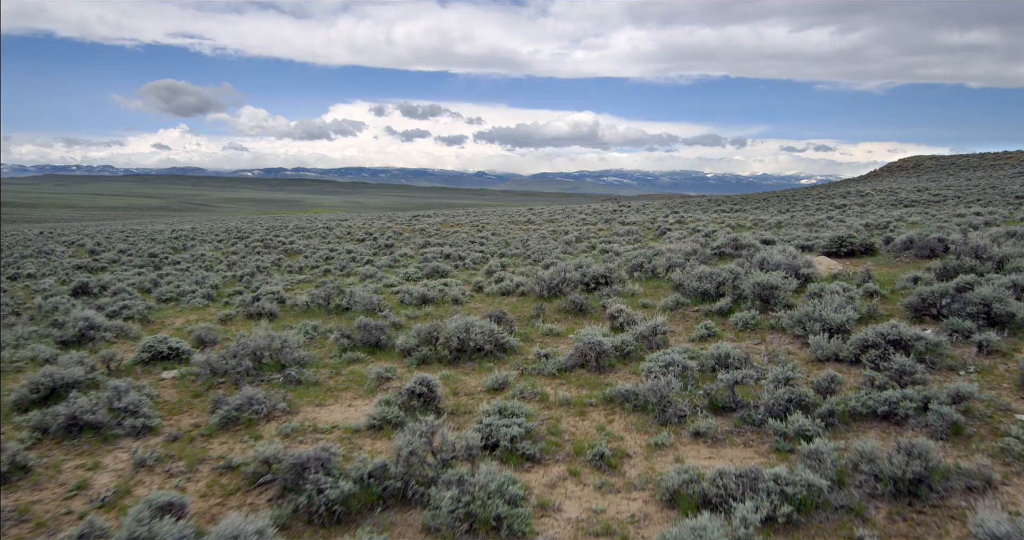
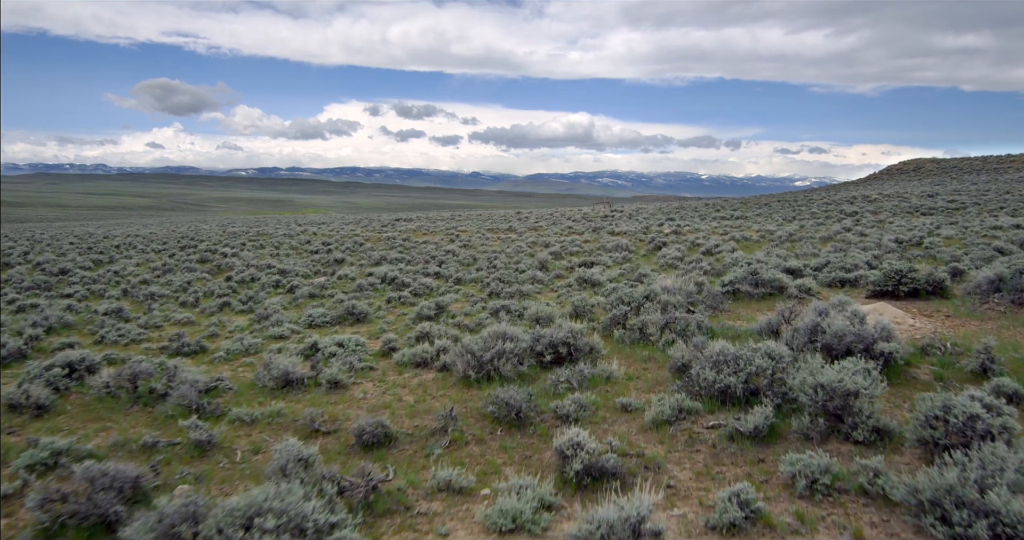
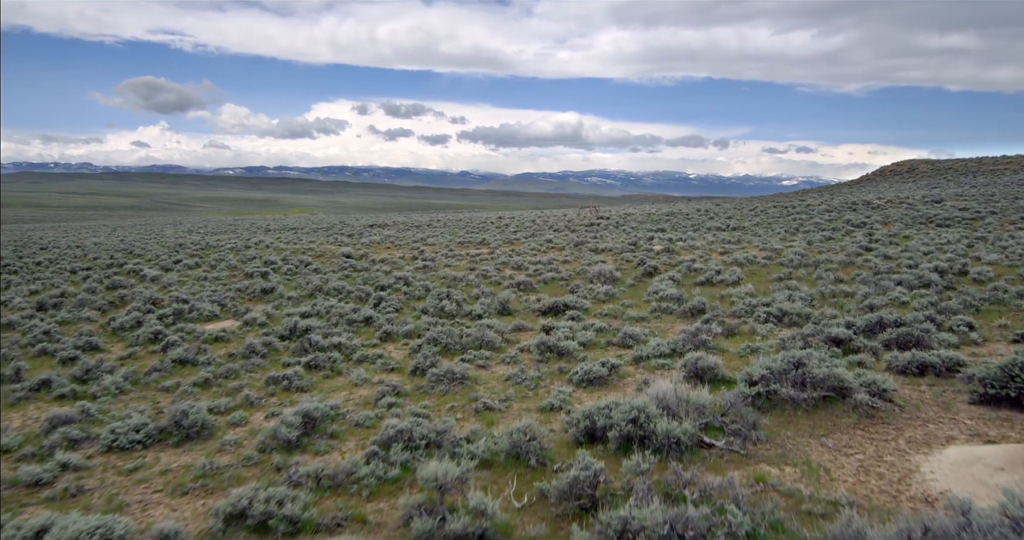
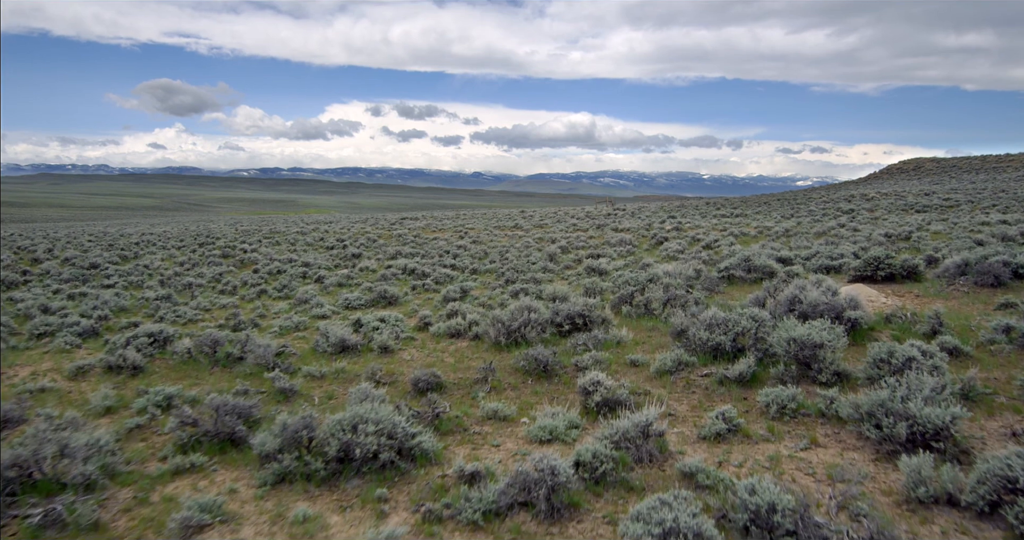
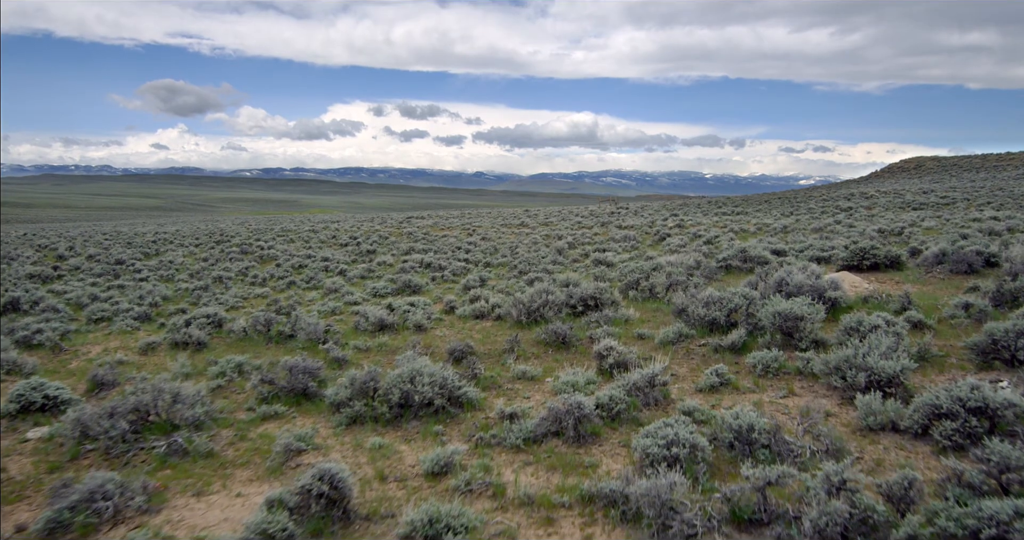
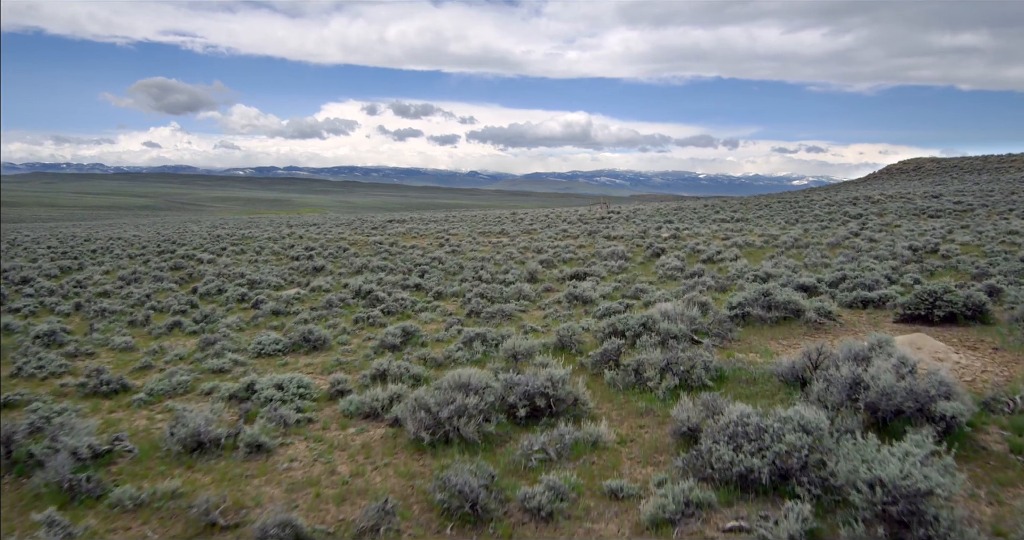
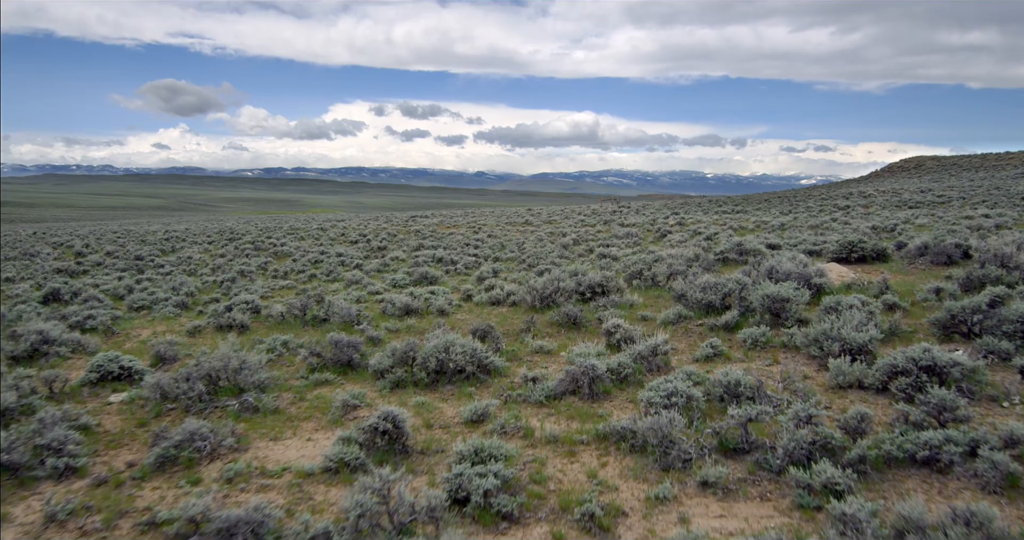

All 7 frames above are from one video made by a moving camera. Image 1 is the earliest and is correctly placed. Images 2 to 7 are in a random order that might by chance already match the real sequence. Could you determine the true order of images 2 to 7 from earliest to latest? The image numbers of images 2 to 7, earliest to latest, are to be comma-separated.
7, 5, 4, 2, 6, 3
